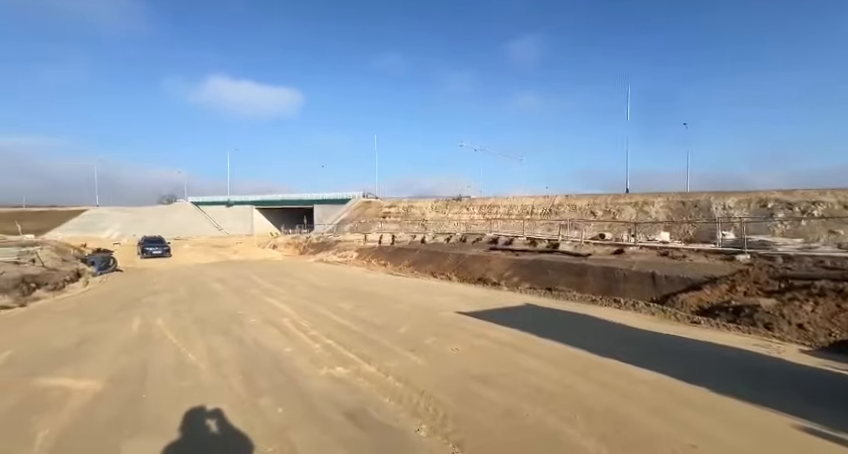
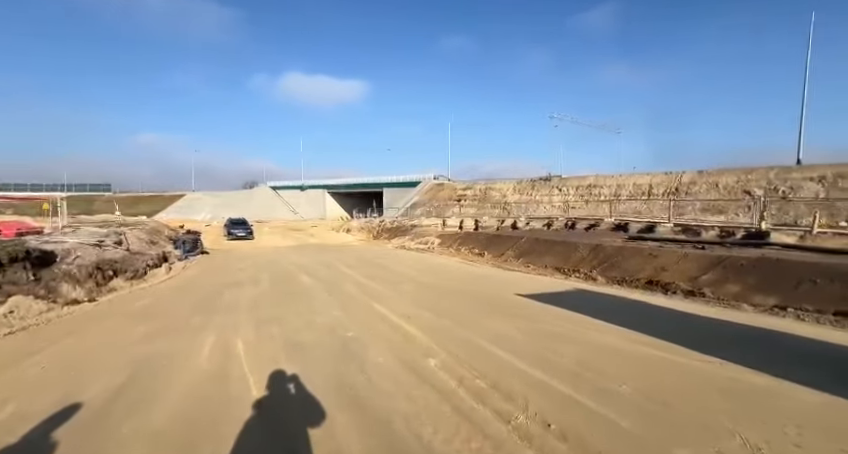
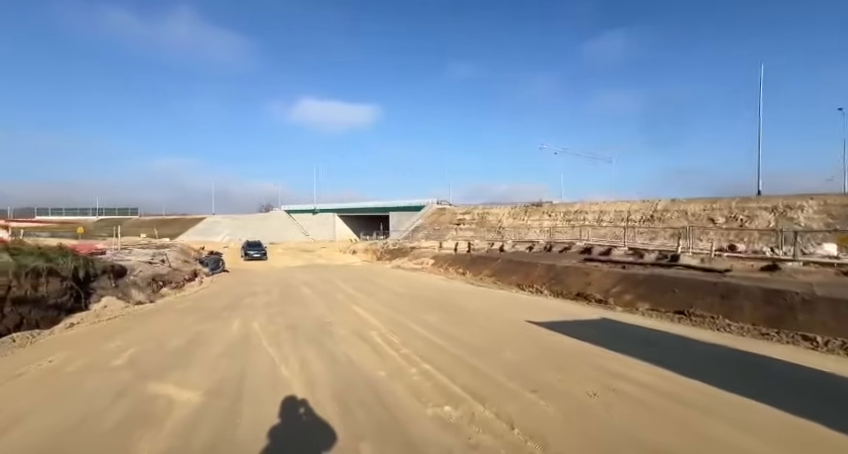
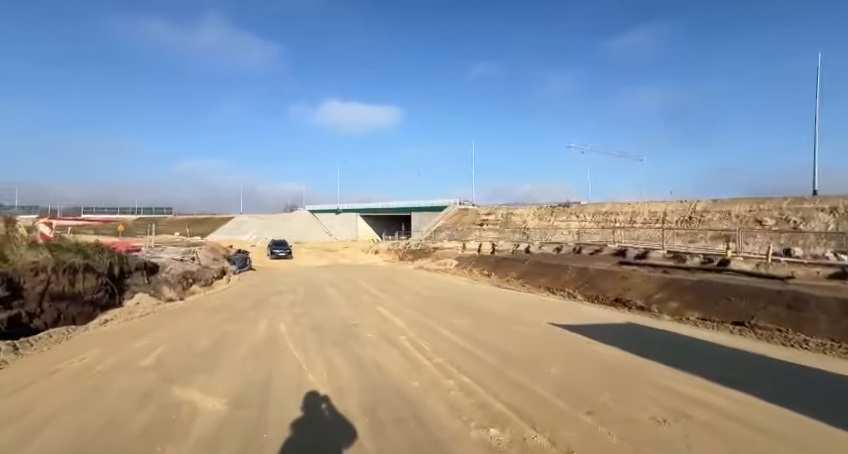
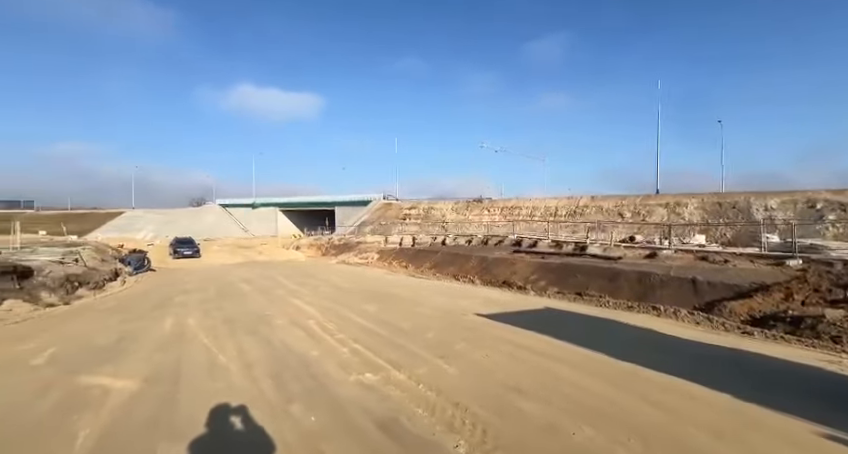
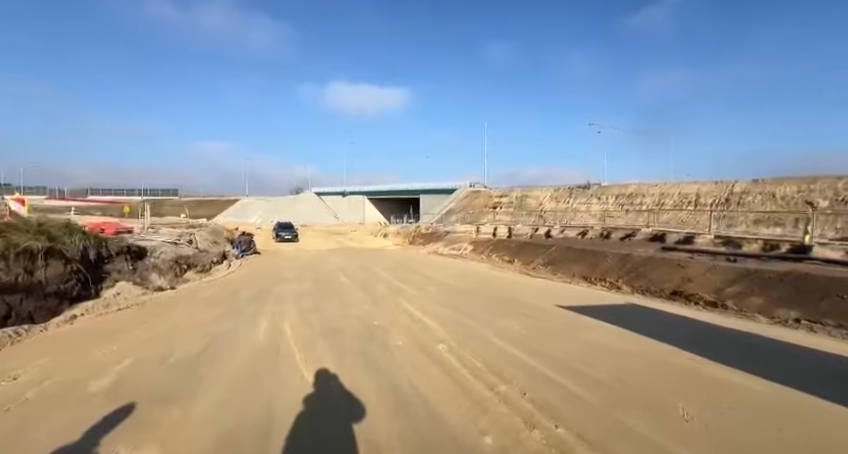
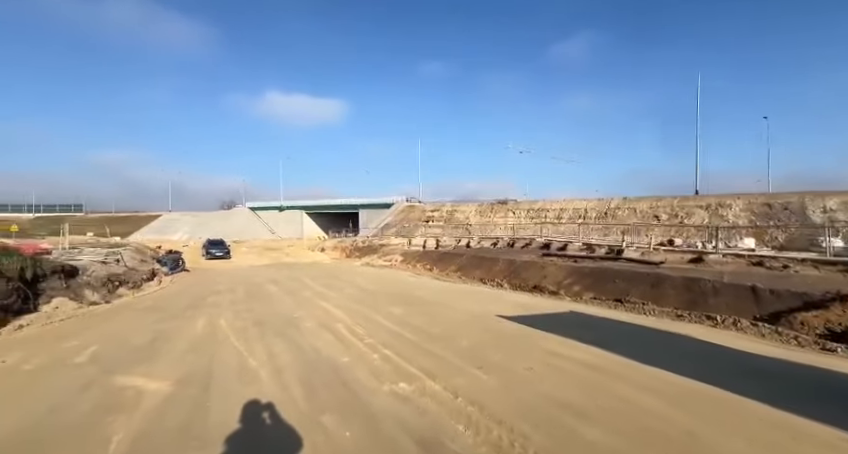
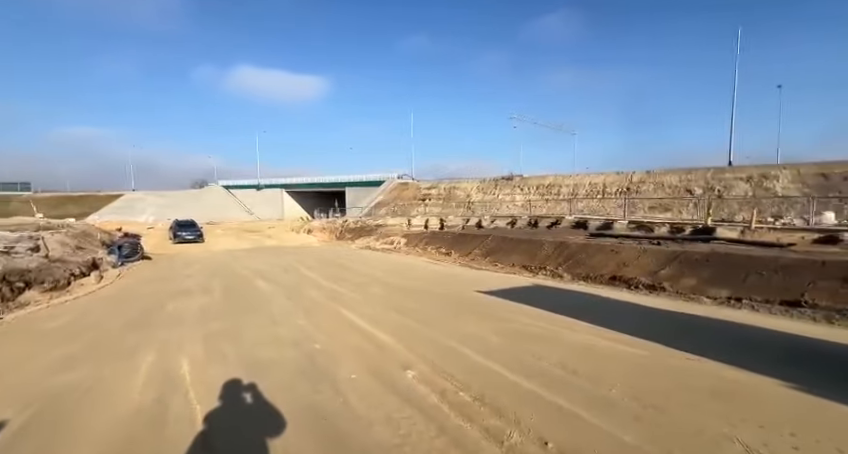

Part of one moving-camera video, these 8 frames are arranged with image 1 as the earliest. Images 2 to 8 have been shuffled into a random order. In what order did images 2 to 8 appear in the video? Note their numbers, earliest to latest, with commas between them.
5, 7, 3, 4, 6, 2, 8
